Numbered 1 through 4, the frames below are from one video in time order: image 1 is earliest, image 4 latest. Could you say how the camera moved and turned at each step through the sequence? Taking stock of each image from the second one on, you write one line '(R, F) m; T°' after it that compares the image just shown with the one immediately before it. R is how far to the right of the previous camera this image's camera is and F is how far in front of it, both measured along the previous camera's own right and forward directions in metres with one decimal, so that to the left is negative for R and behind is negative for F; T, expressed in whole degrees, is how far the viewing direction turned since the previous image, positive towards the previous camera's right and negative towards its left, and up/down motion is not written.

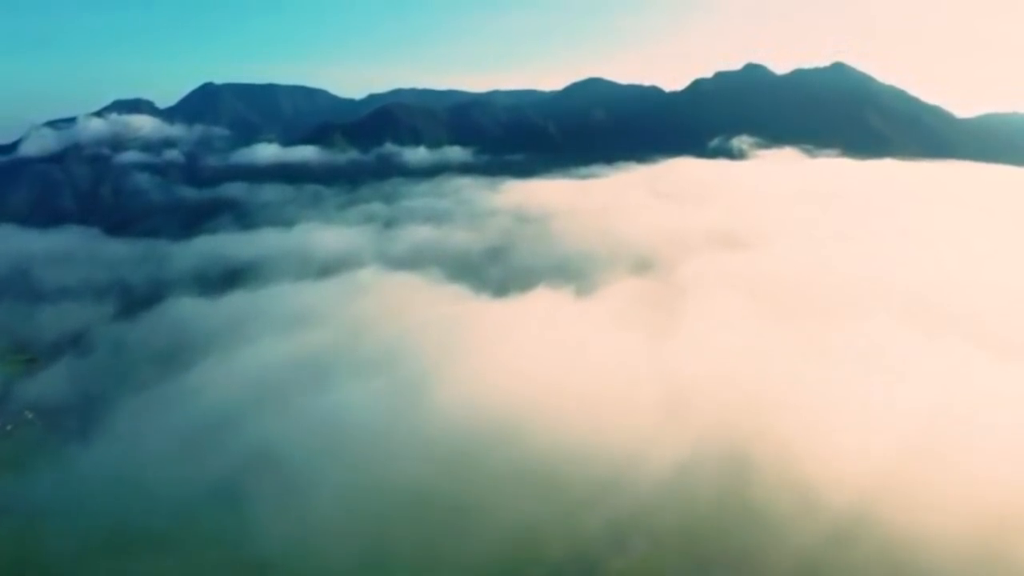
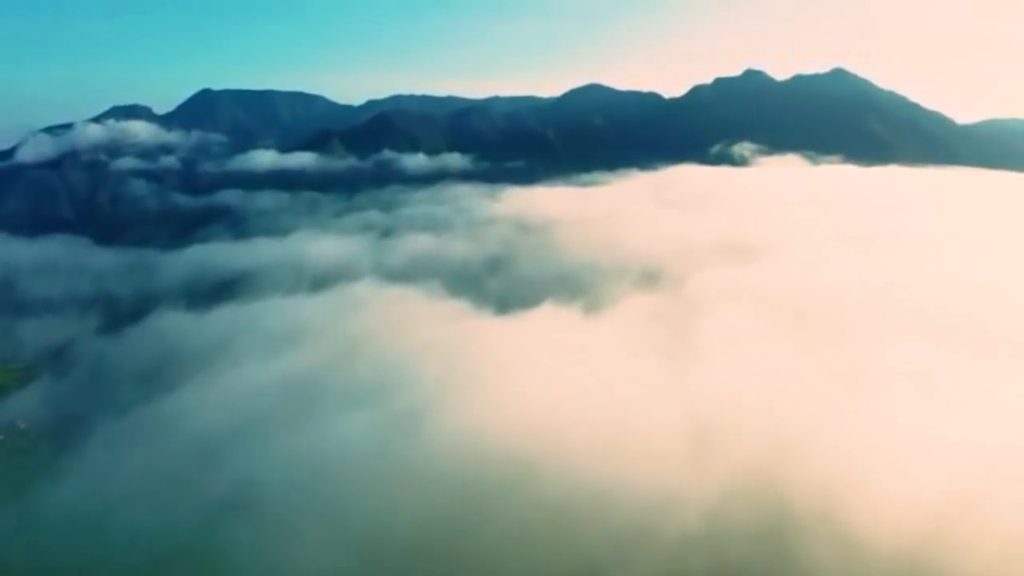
(-0.2, +1.9) m; 0°
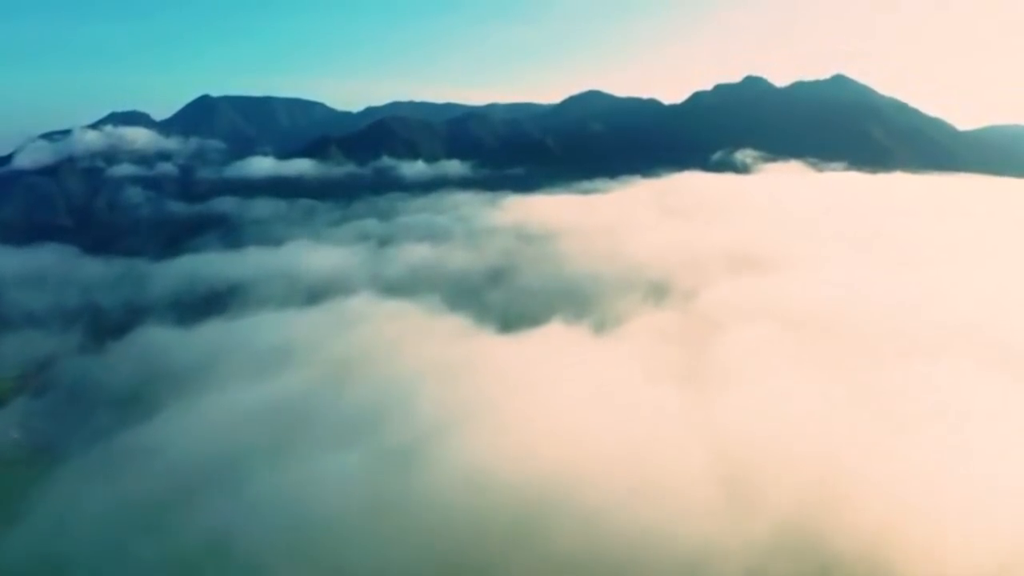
(-0.2, +1.9) m; 0°
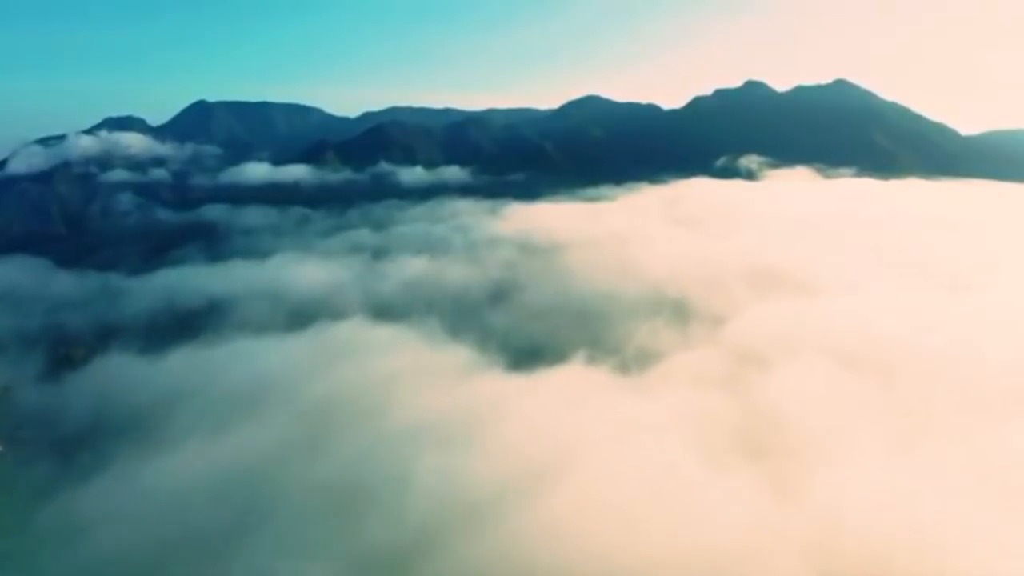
(-0.4, +4.1) m; 0°
